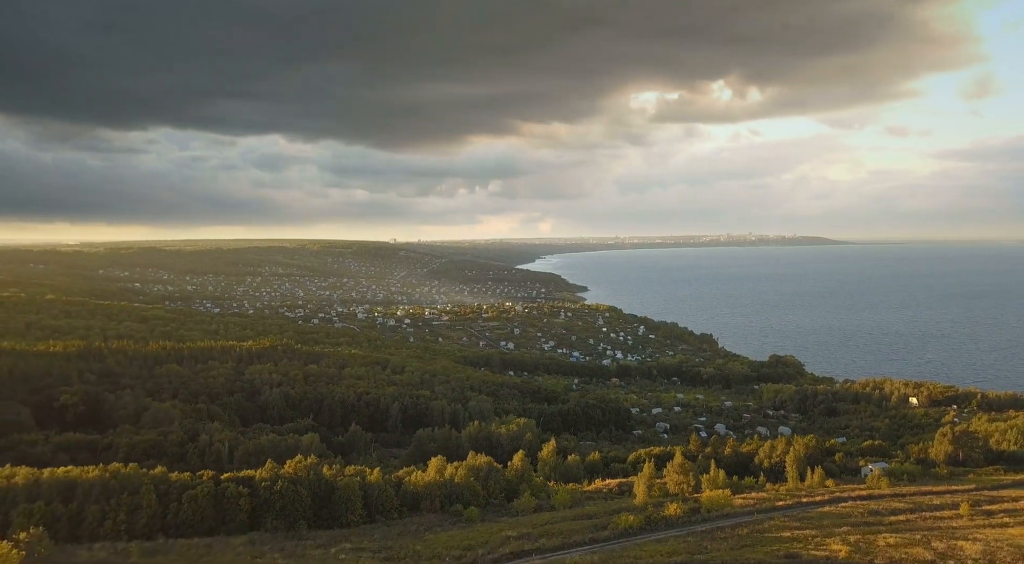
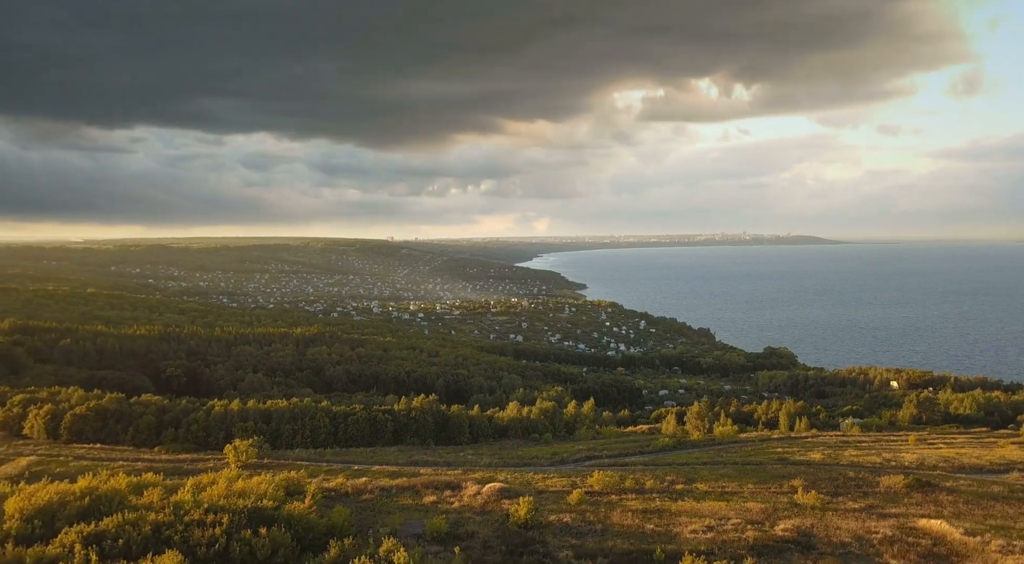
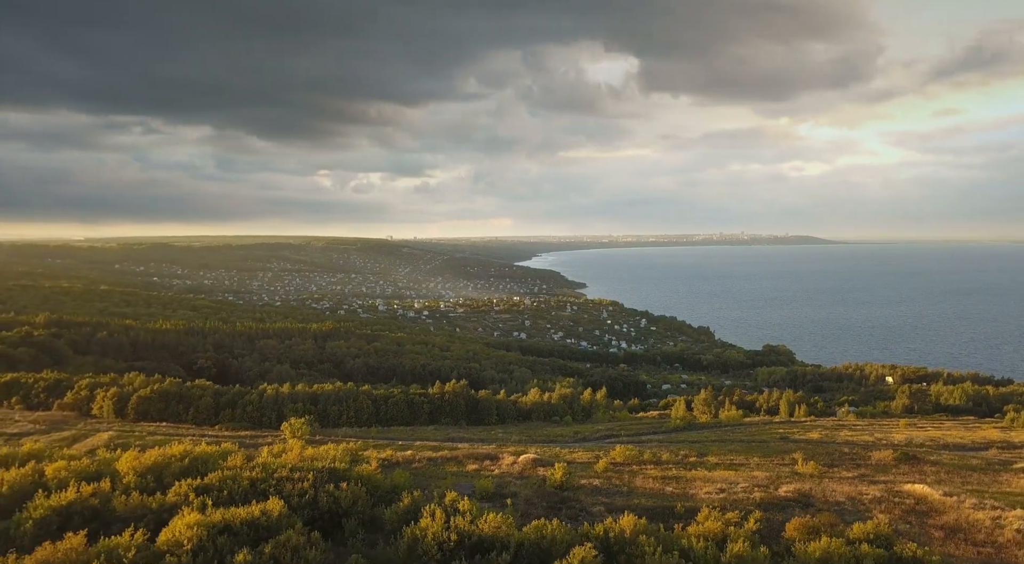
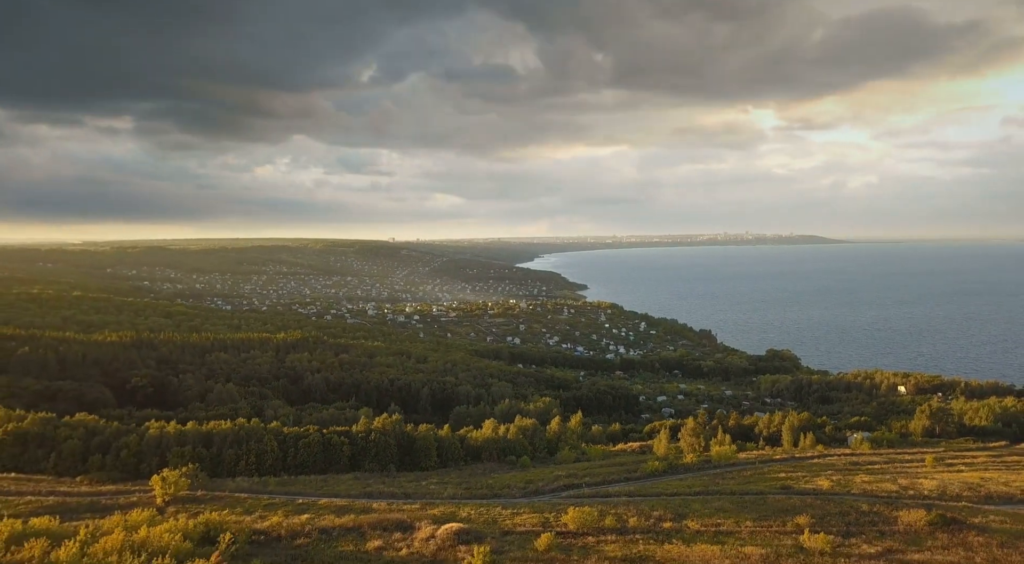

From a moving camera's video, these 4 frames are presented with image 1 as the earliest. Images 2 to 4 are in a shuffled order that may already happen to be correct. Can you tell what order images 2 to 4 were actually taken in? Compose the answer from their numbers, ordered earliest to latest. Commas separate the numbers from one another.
4, 2, 3
